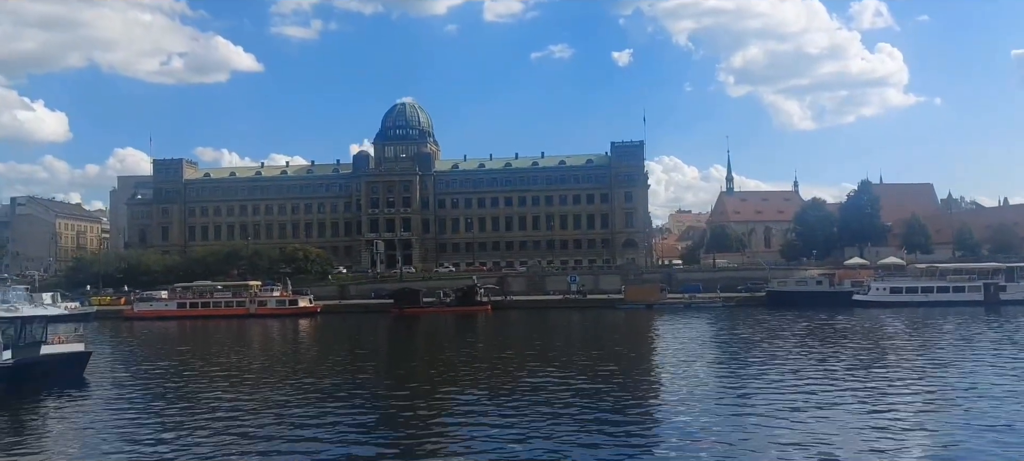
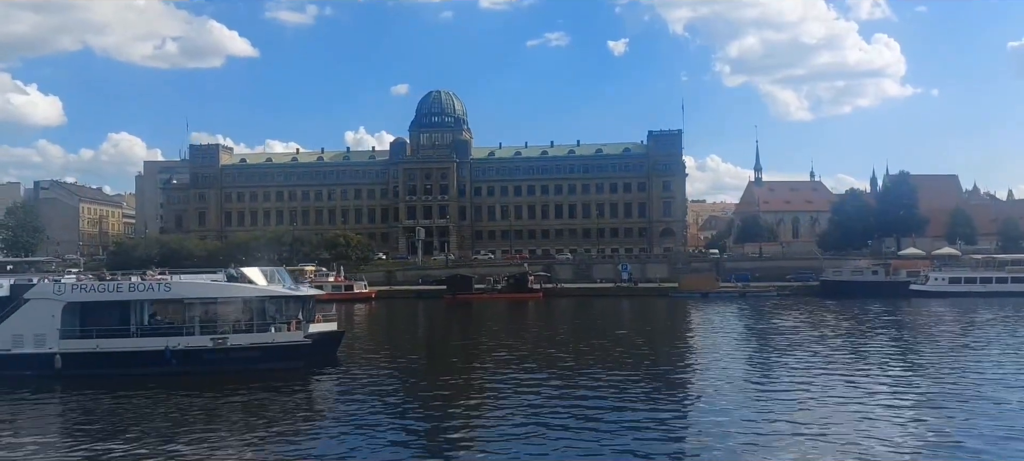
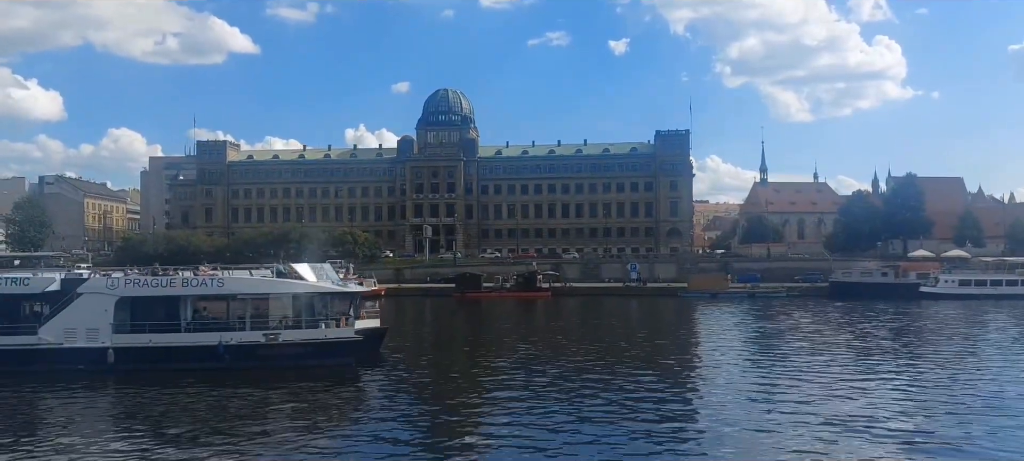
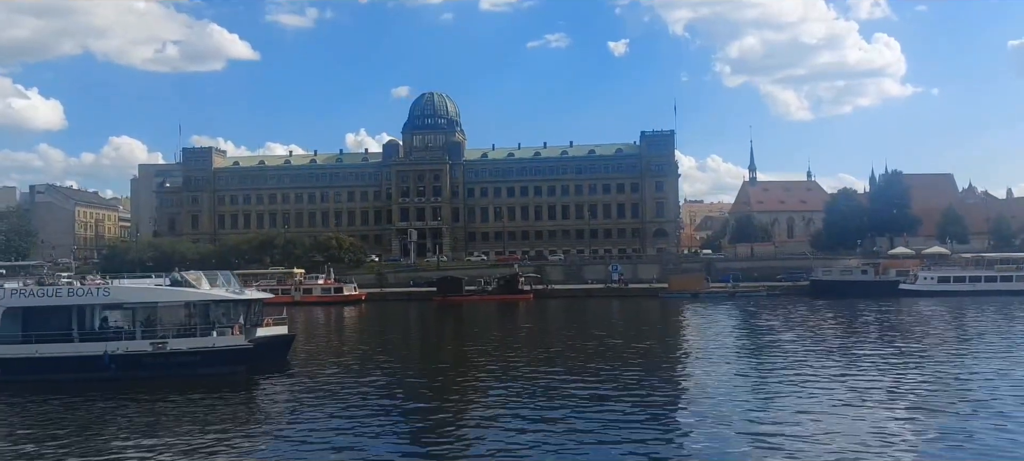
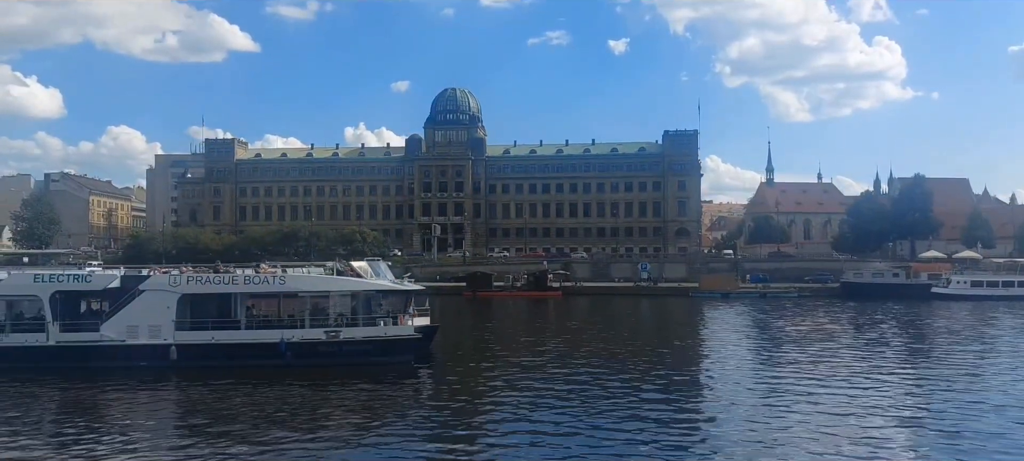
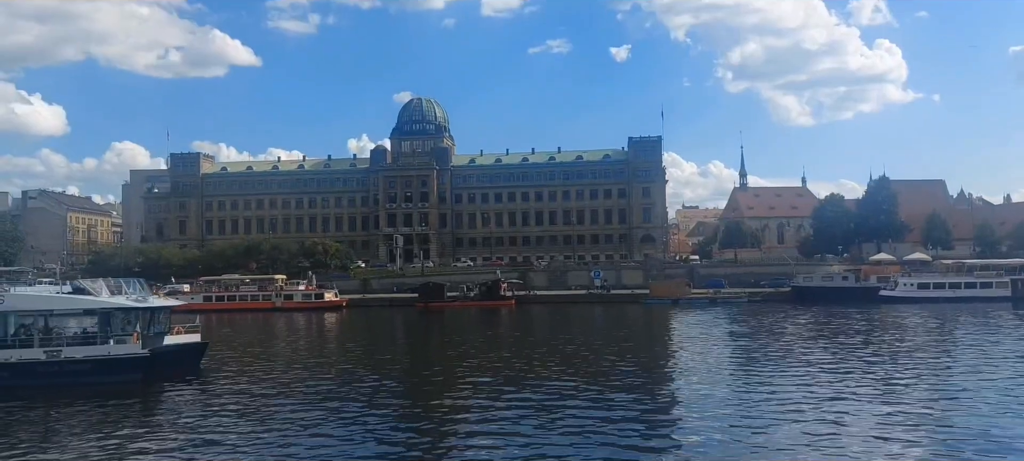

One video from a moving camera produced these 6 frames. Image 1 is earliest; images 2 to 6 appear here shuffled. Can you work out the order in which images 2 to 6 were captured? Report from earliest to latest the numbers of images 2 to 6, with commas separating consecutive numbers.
6, 4, 2, 3, 5
